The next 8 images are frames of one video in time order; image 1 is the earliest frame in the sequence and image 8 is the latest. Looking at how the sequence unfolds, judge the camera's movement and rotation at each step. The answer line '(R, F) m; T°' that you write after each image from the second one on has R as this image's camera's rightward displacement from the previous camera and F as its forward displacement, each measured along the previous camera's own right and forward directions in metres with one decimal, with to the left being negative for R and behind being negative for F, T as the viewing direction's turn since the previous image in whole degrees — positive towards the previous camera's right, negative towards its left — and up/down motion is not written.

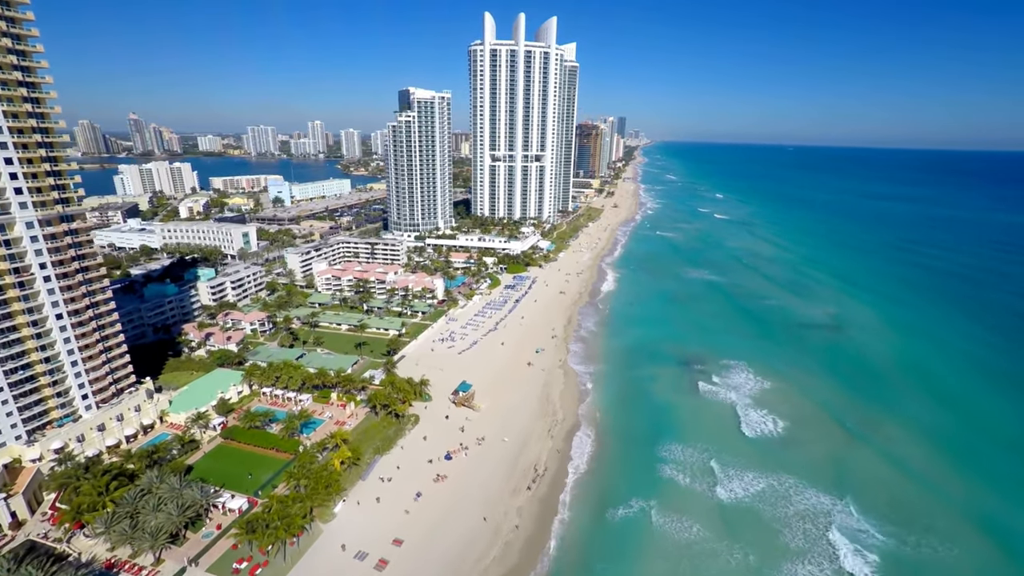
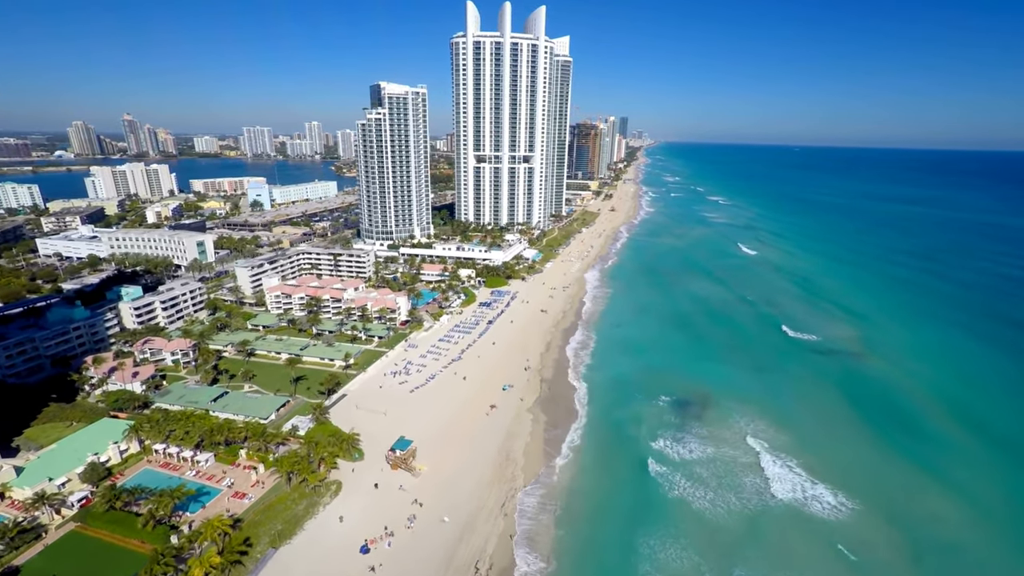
(+4.7, +10.0) m; 0°
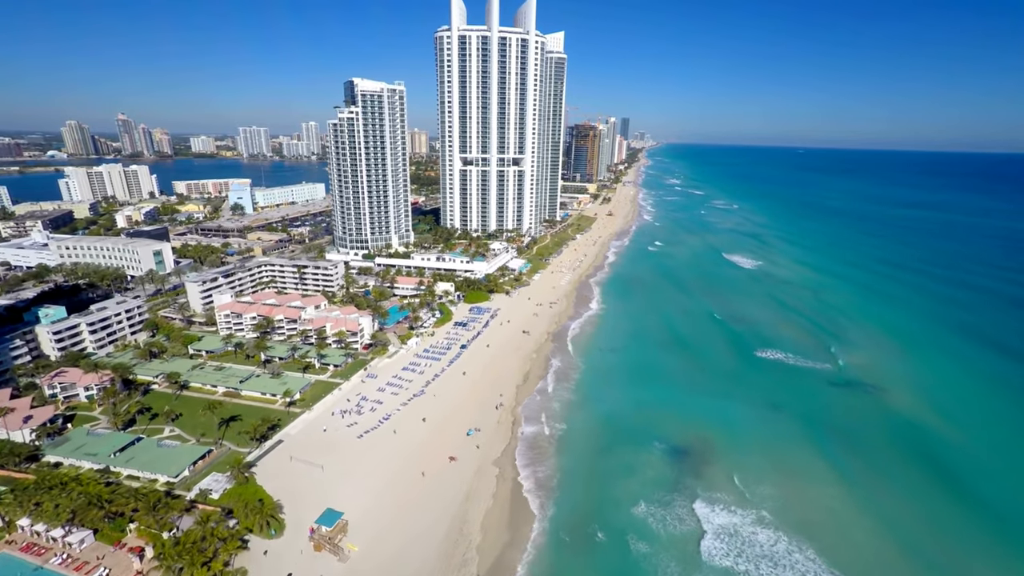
(+3.4, +8.1) m; 0°
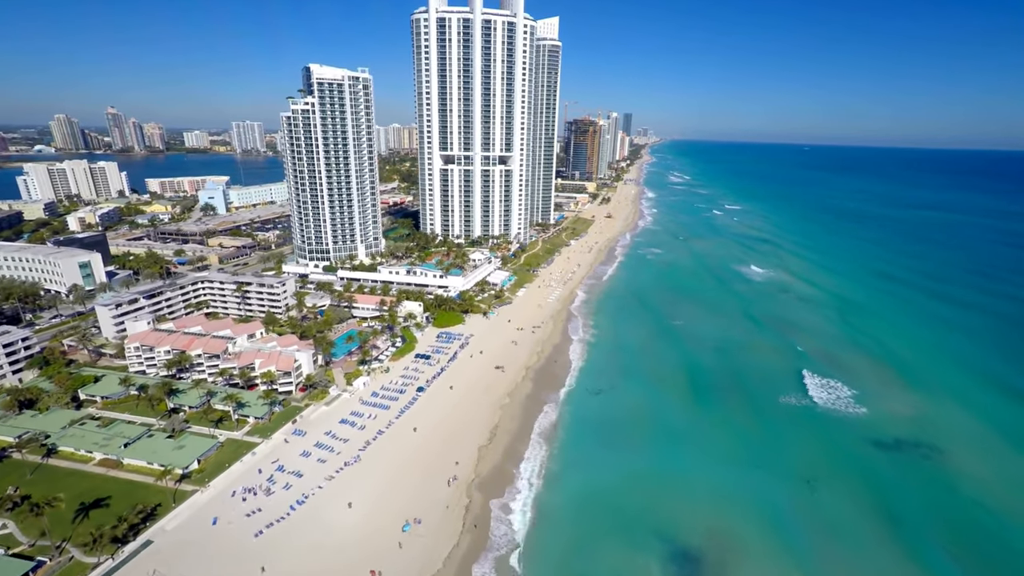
(+3.8, +12.0) m; 0°
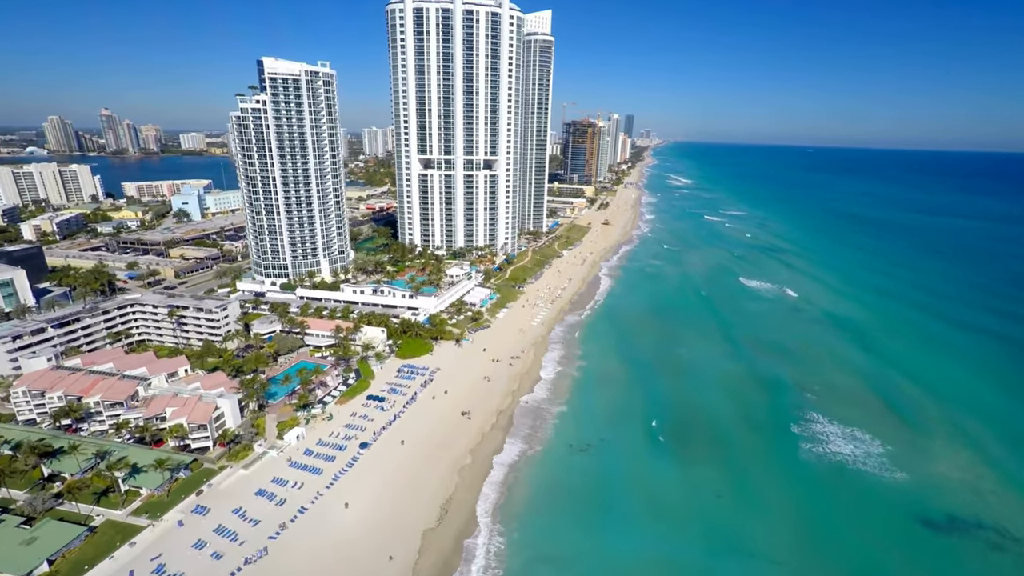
(+3.6, +9.5) m; 0°
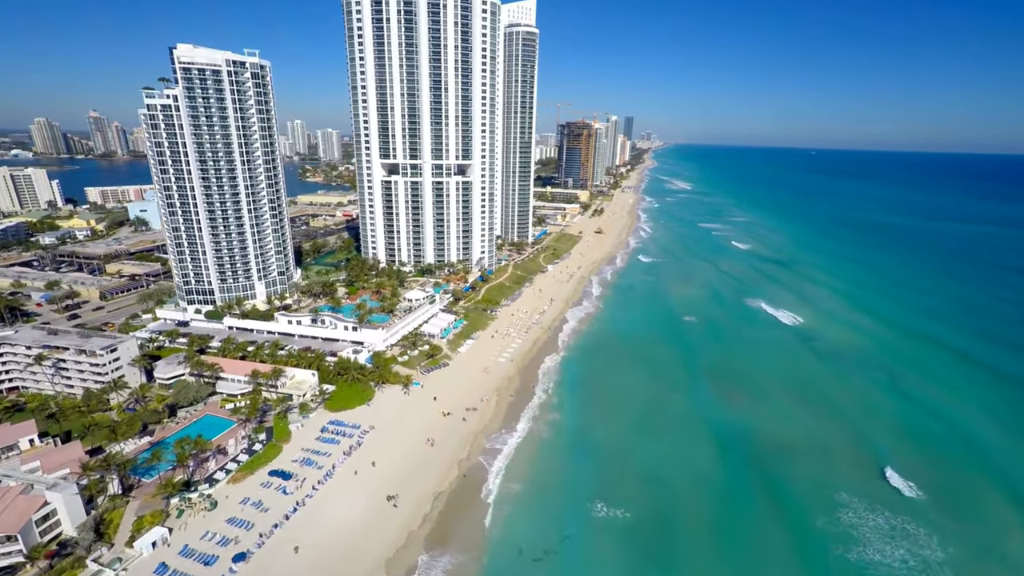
(+5.0, +11.8) m; 0°
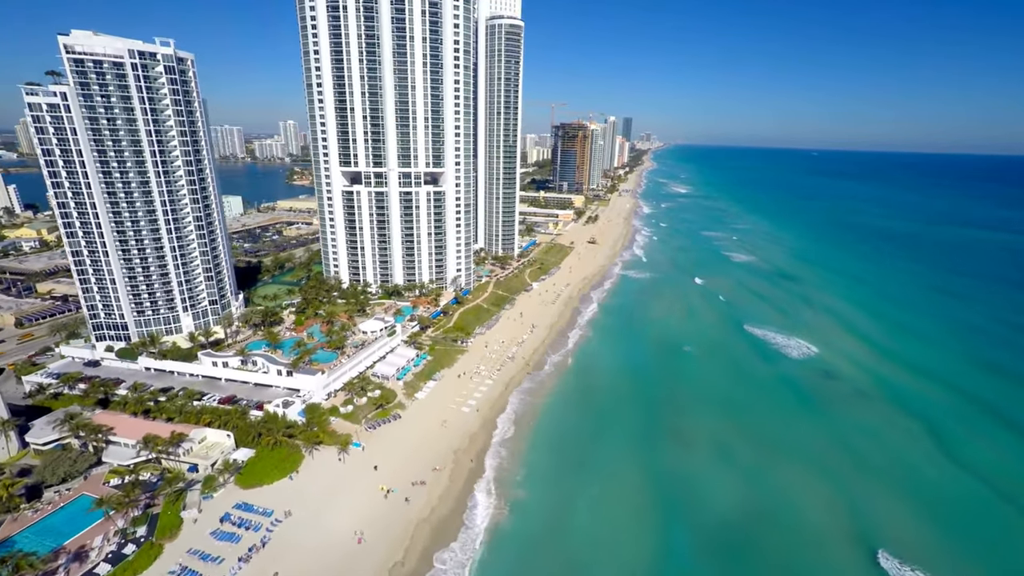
(+3.8, +10.3) m; 0°
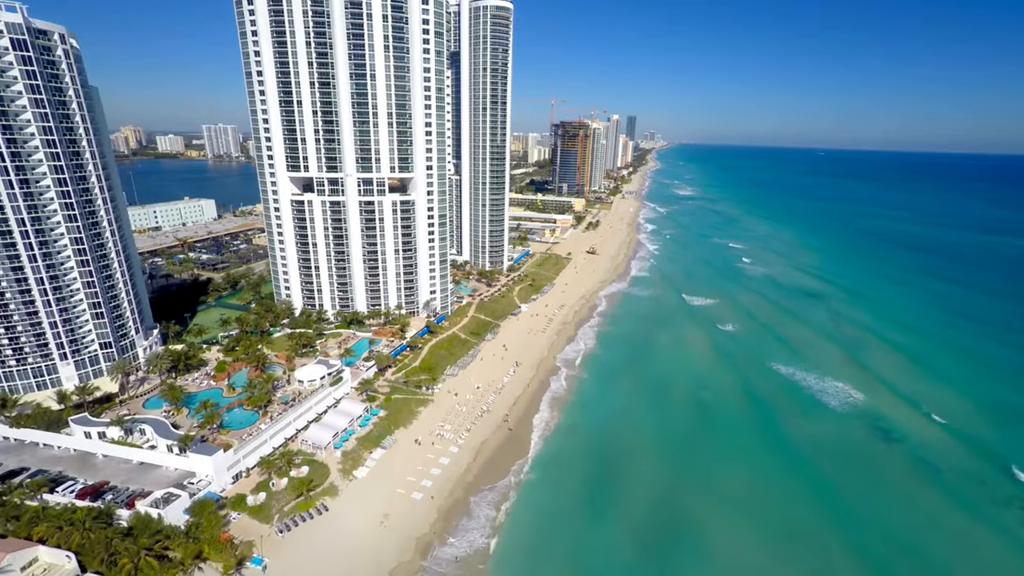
(+3.1, +13.2) m; 0°
